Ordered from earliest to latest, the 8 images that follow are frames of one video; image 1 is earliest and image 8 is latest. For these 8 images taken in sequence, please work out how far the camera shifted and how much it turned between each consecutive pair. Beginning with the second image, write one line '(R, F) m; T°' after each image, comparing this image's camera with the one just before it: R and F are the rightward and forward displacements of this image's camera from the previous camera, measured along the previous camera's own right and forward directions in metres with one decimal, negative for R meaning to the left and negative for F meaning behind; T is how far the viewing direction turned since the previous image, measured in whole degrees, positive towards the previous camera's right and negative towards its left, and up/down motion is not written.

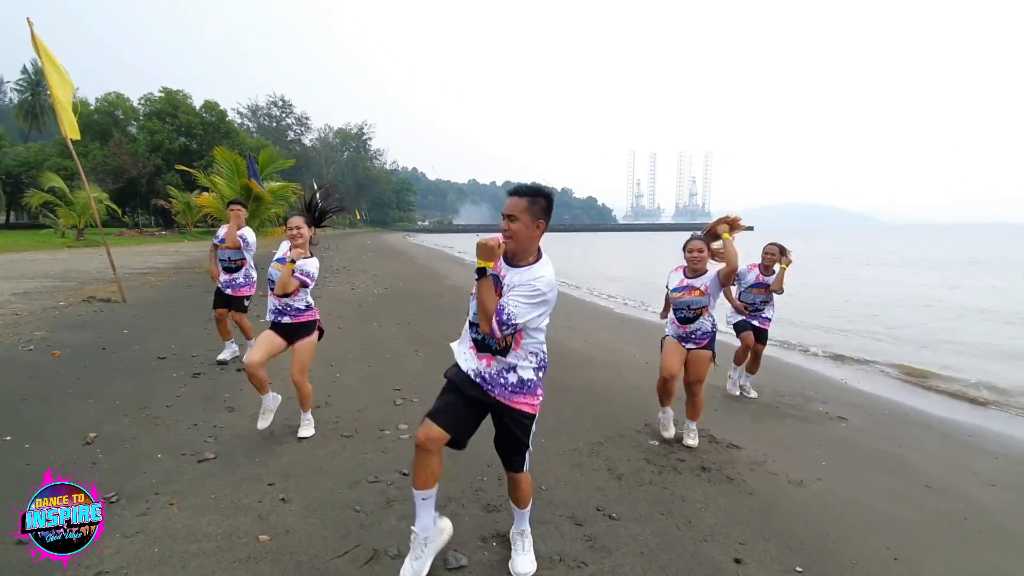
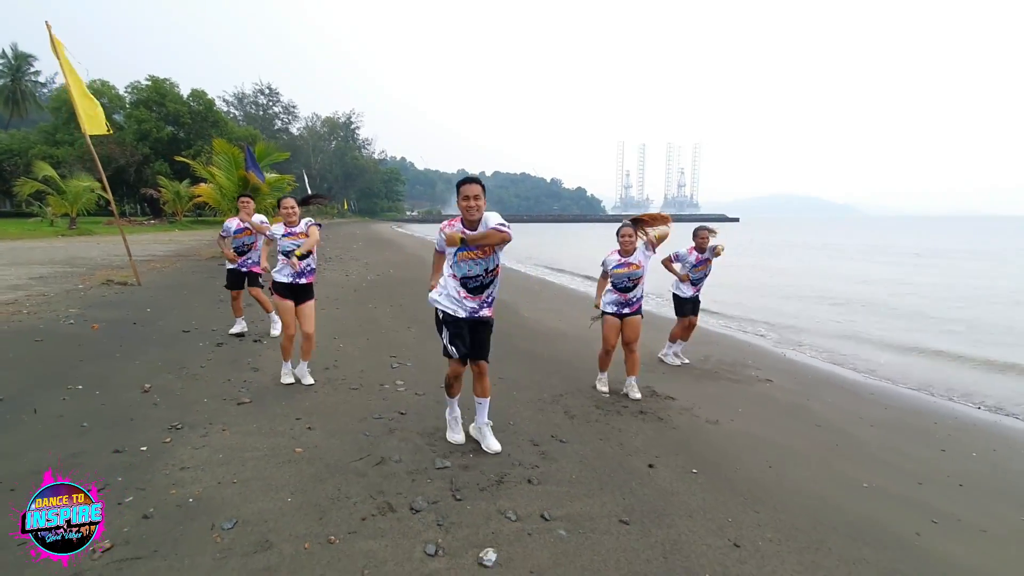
(+0.1, -1.0) m; +1°
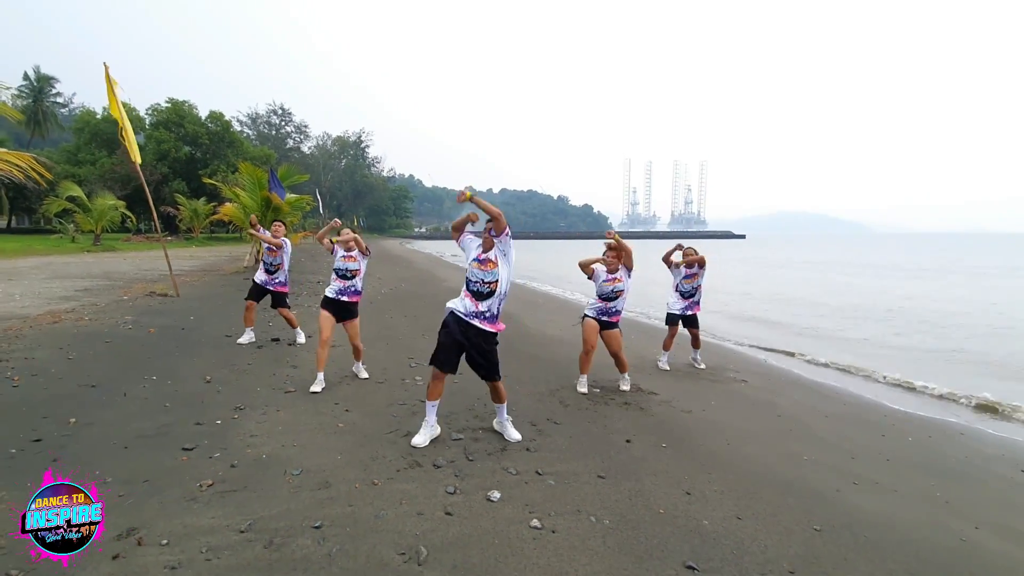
(0.0, -0.9) m; -1°
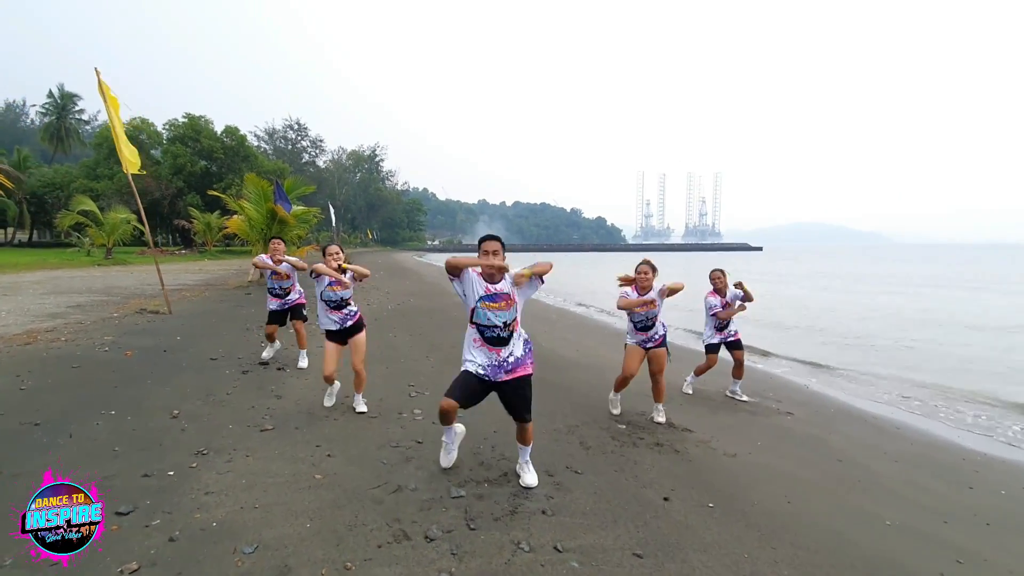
(0.0, +0.8) m; -1°
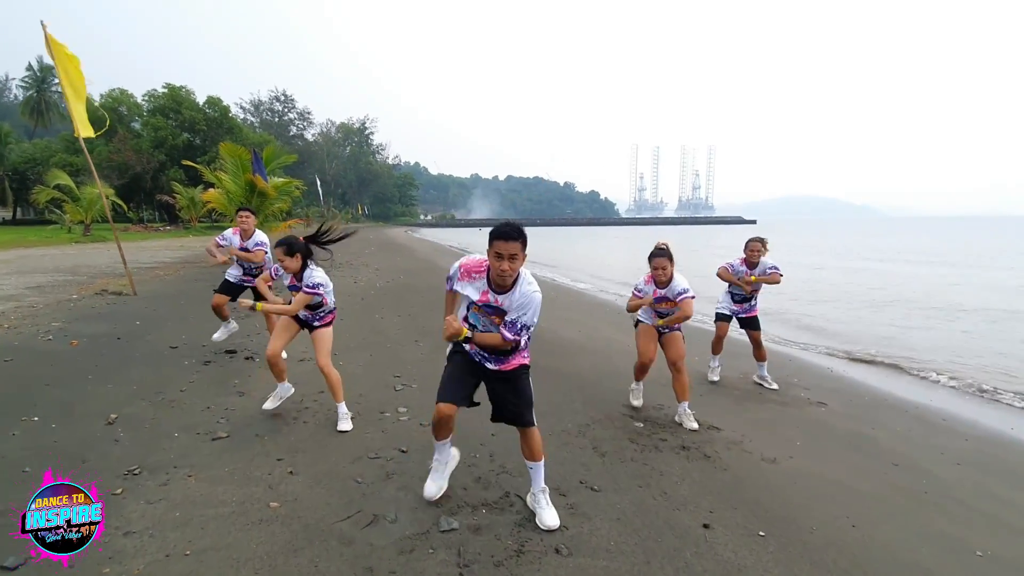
(-0.1, +0.8) m; +1°
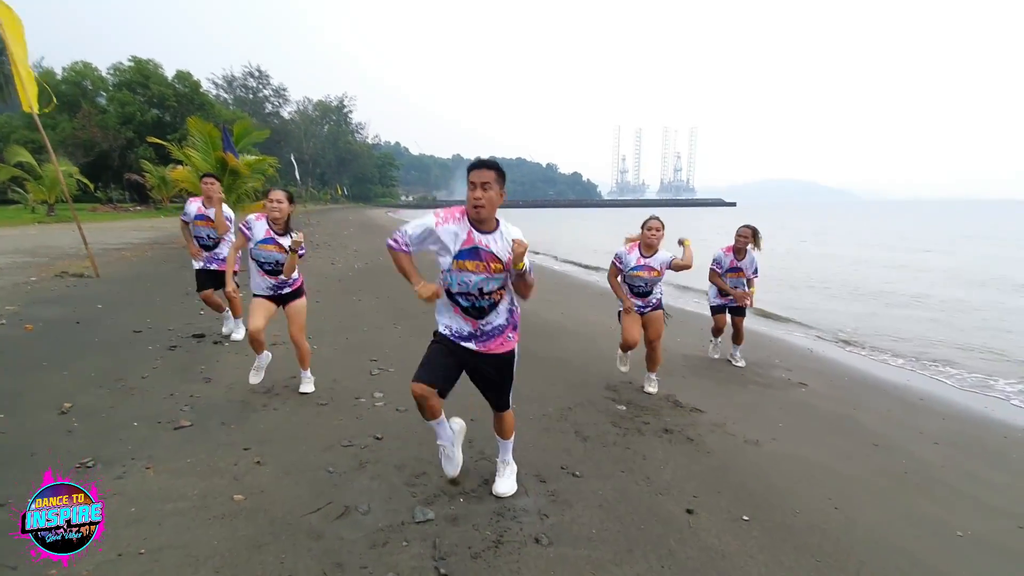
(0.0, +0.2) m; +2°
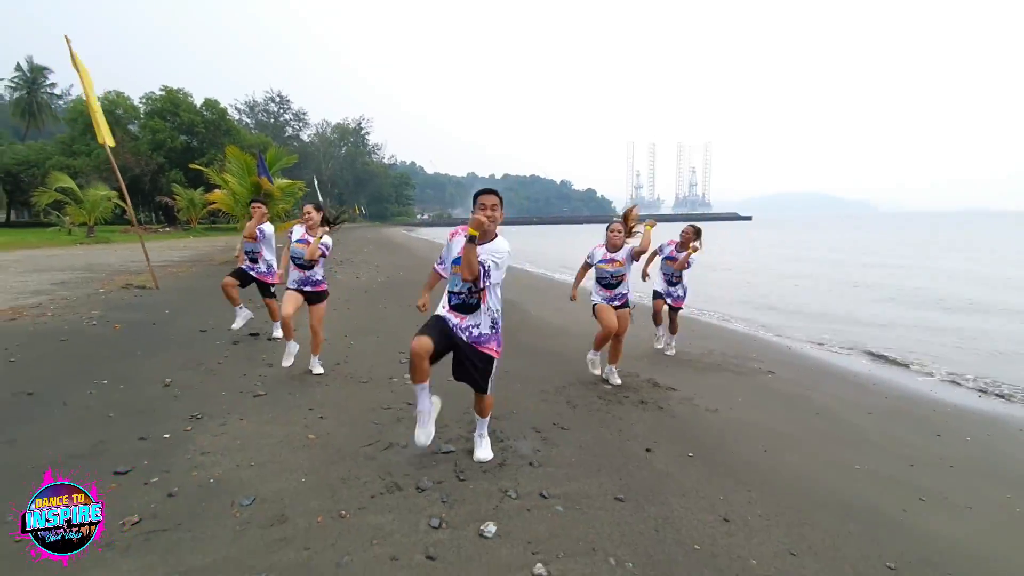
(+0.1, -1.0) m; -2°
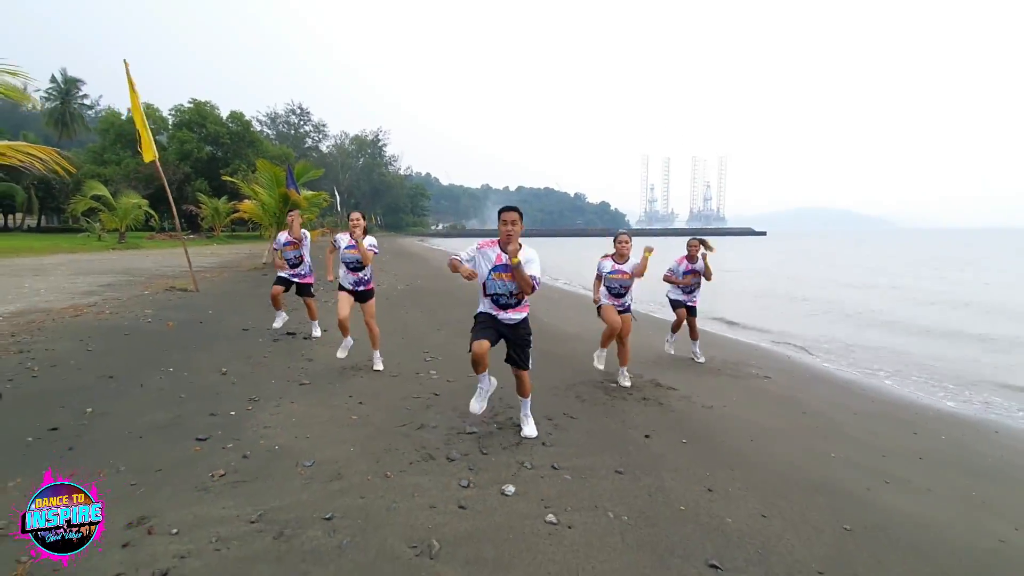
(0.0, -0.6) m; -1°
